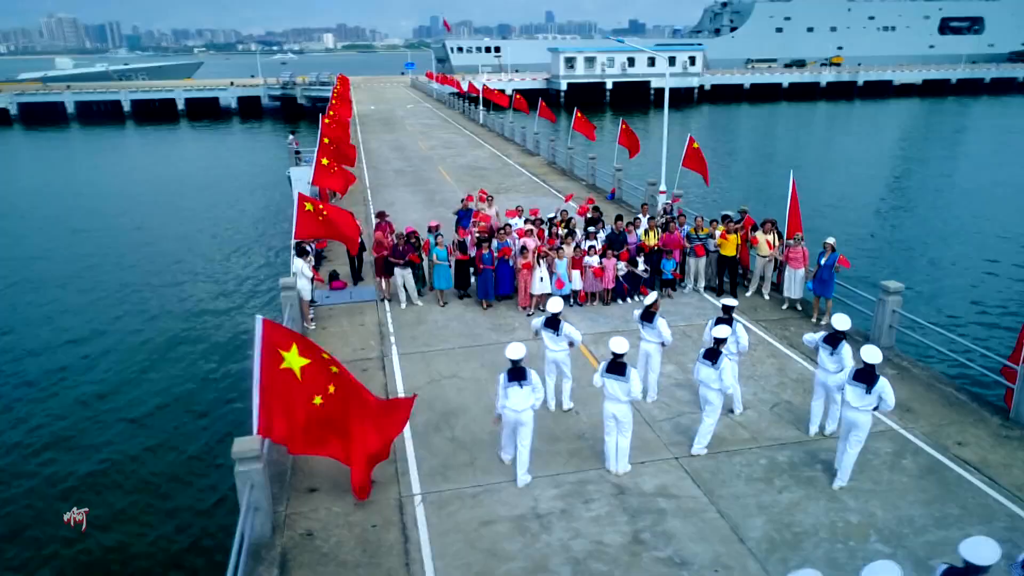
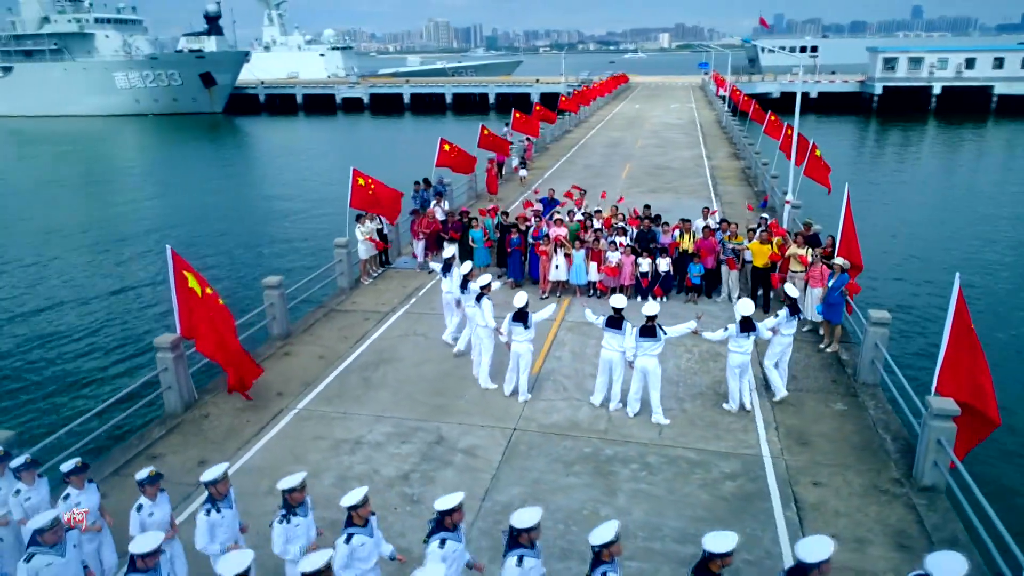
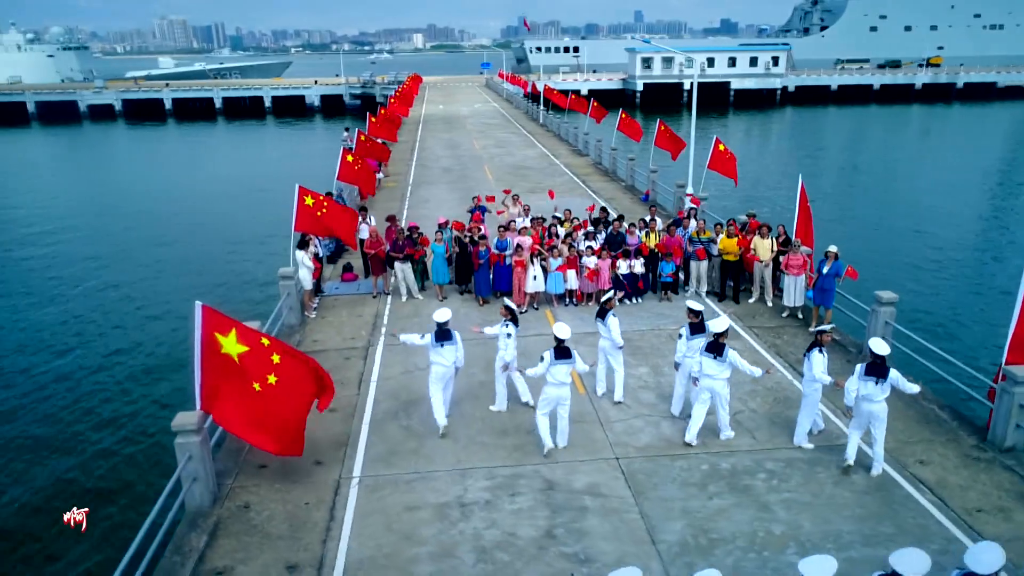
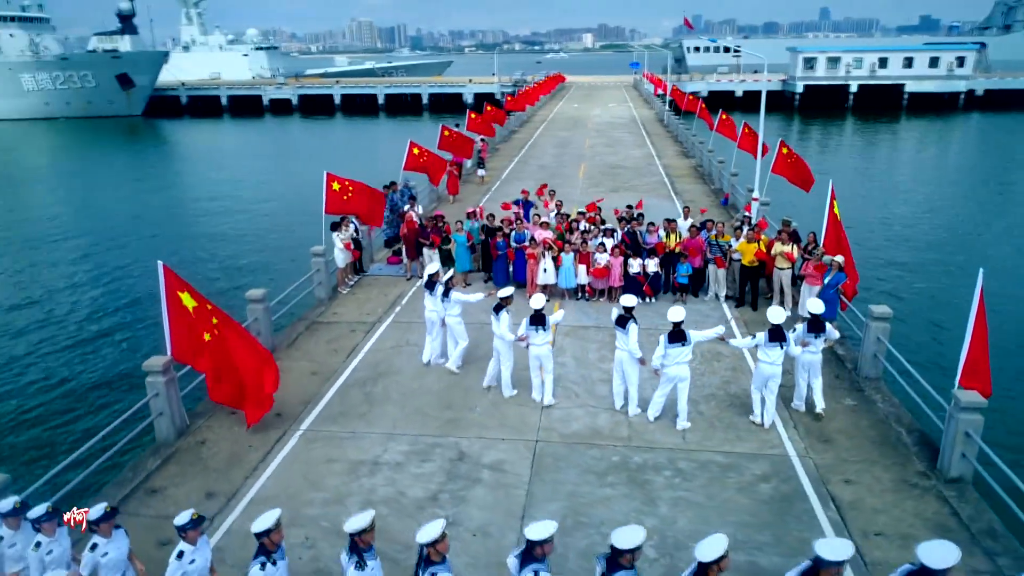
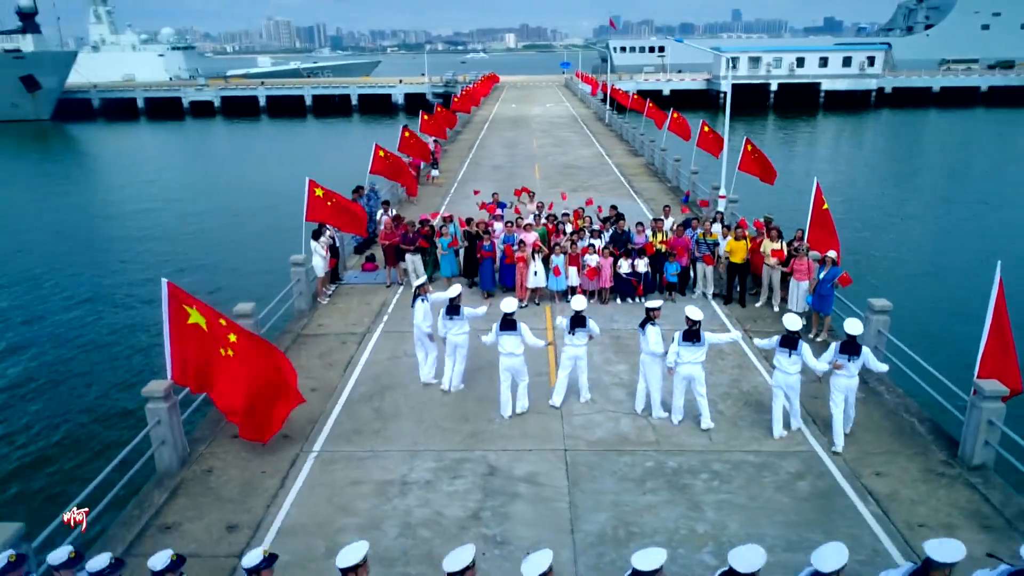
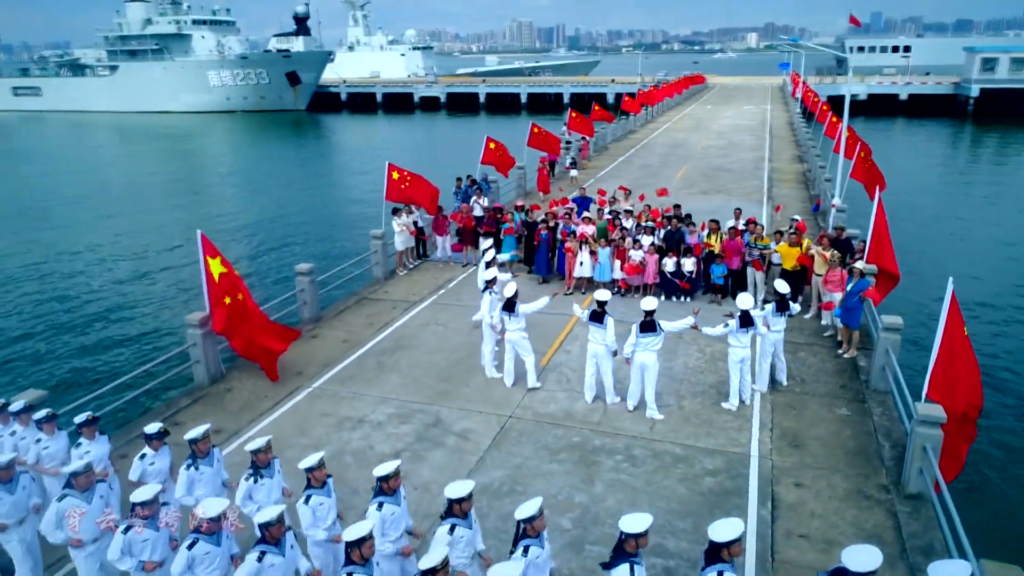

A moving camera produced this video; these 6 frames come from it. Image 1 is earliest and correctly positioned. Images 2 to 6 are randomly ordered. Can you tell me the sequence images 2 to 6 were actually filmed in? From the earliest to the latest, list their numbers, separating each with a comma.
3, 5, 4, 2, 6
